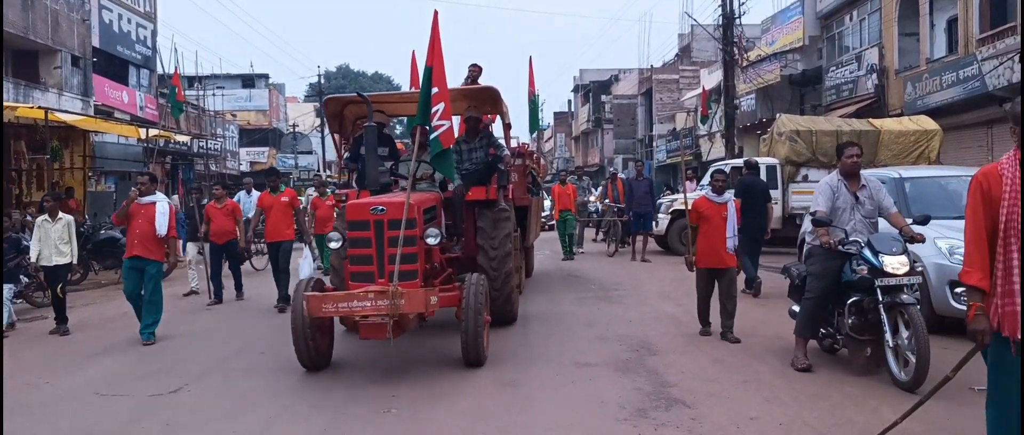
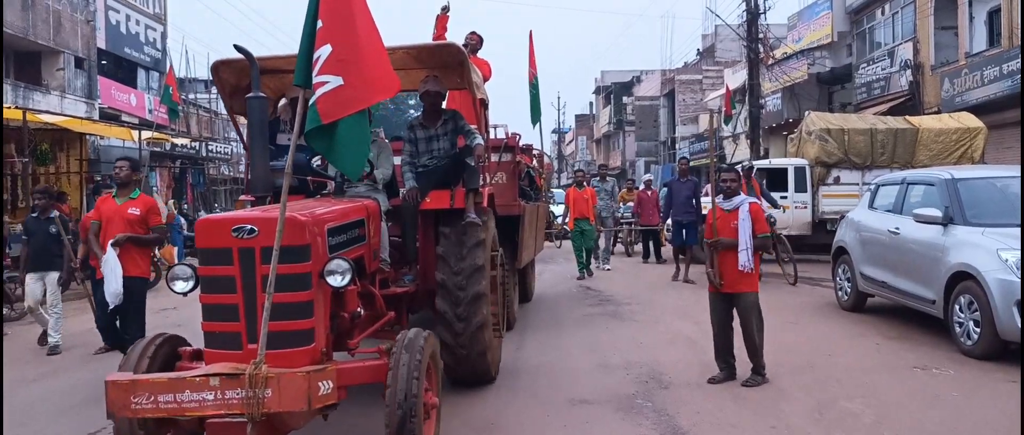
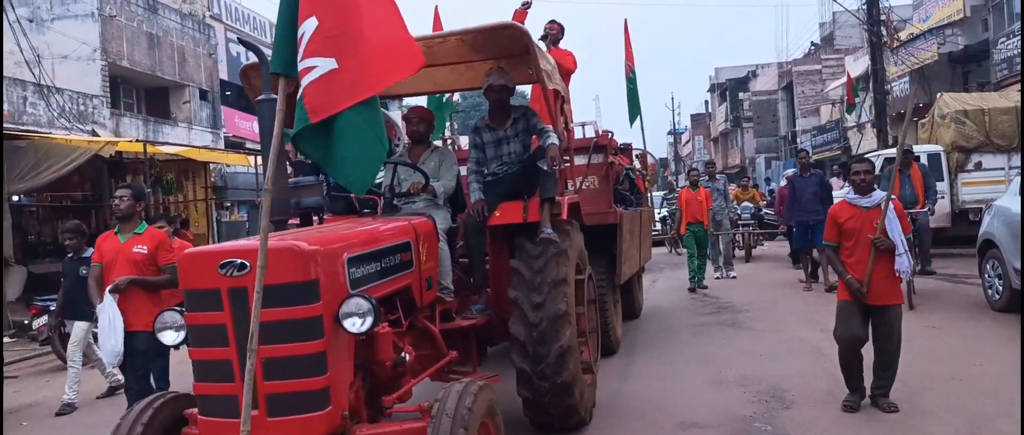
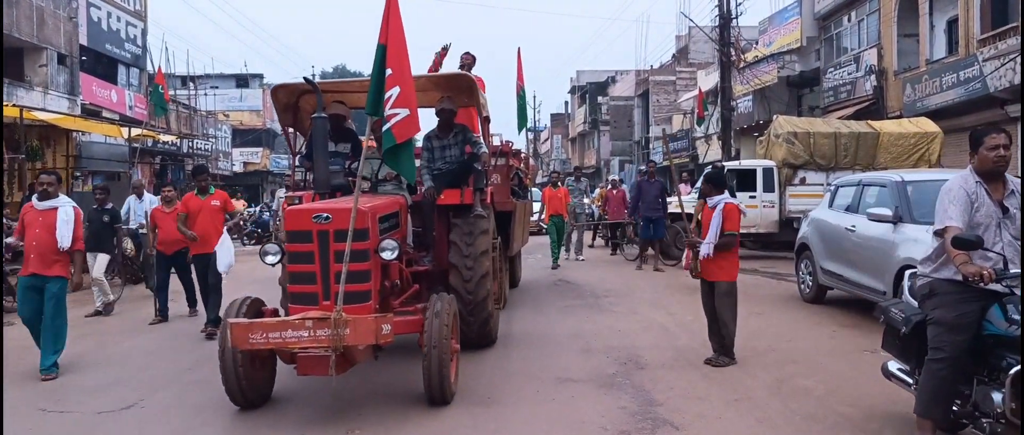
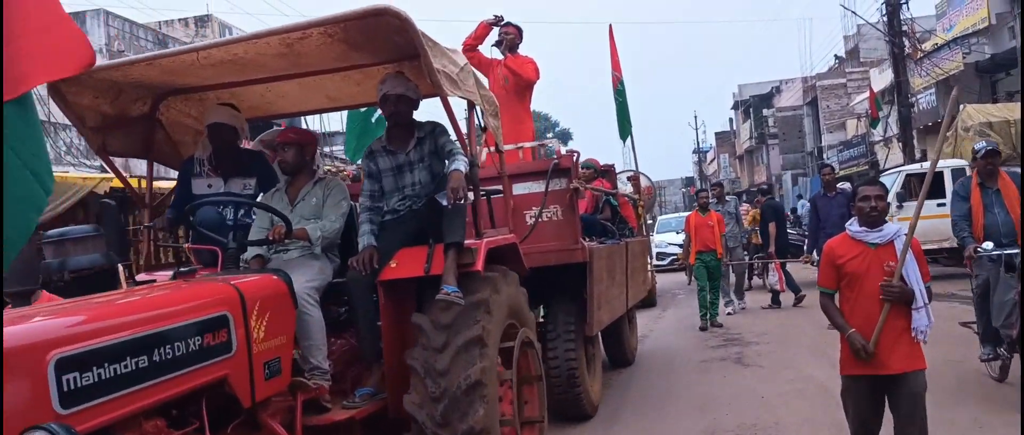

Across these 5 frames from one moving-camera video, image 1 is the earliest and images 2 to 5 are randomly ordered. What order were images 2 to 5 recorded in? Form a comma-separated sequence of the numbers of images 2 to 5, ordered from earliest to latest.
4, 2, 3, 5
